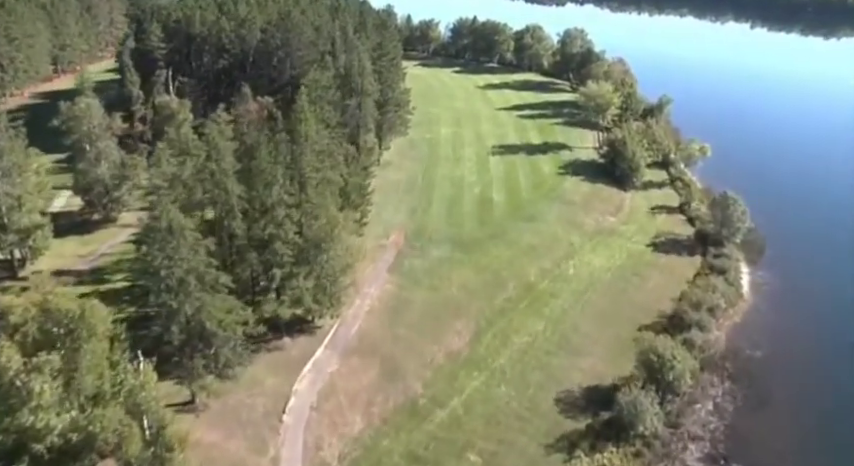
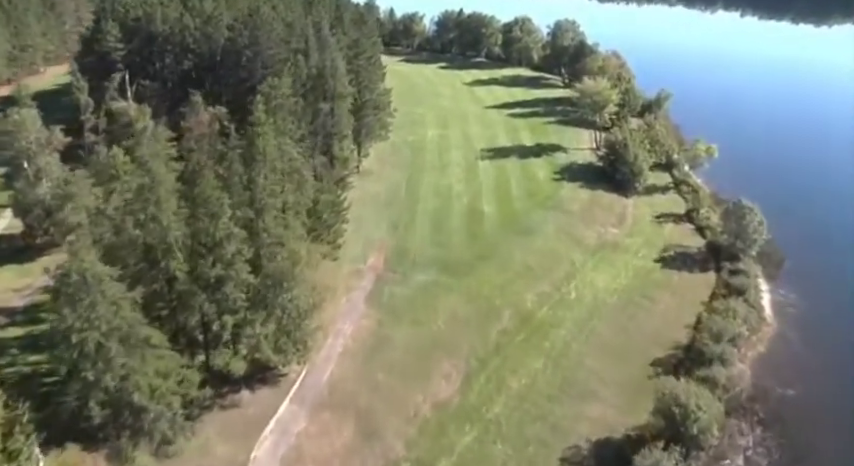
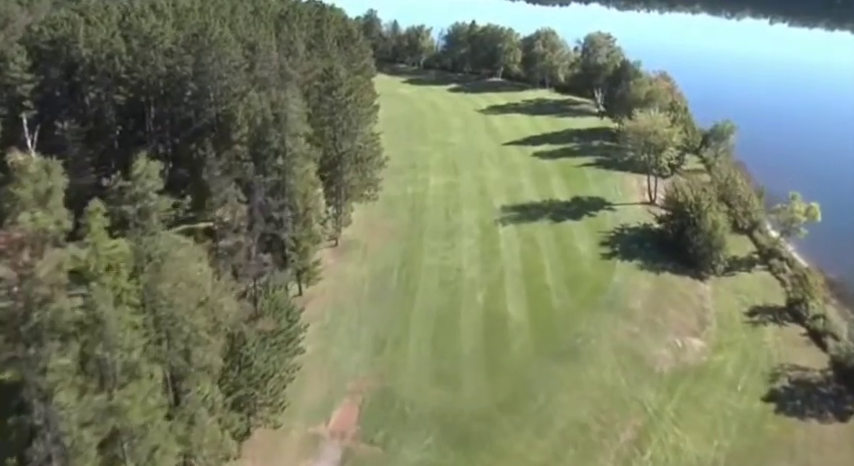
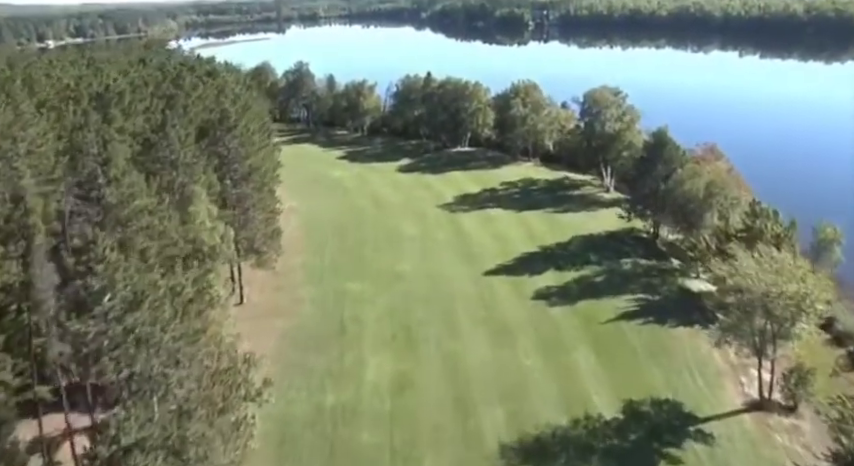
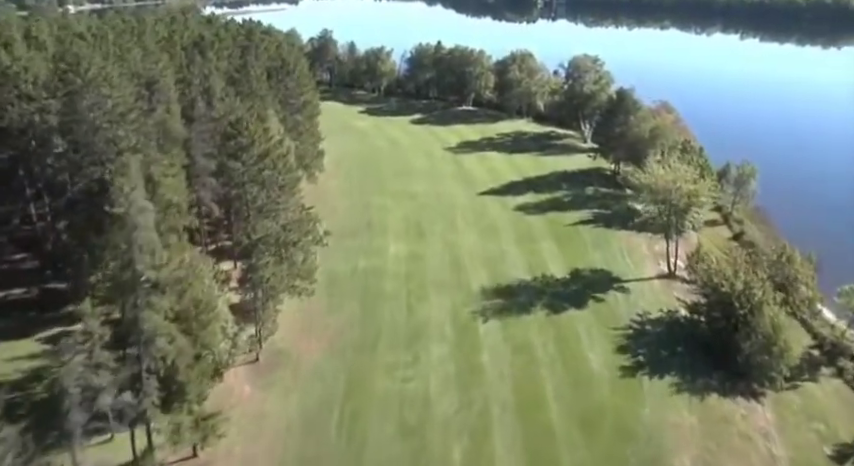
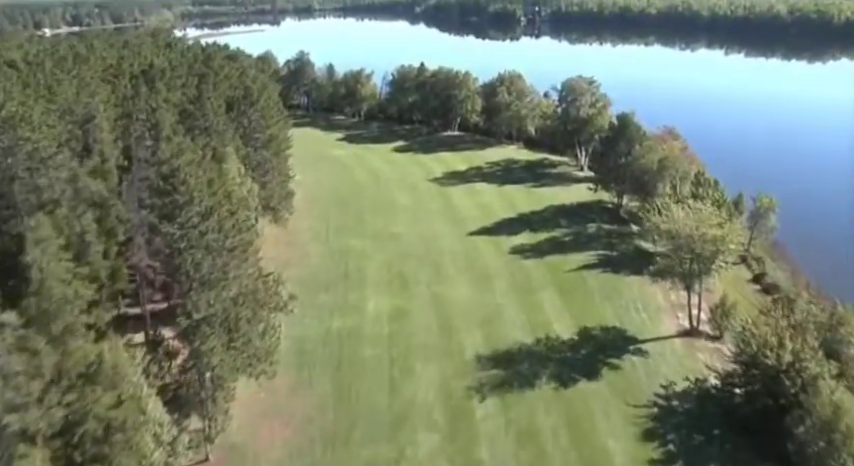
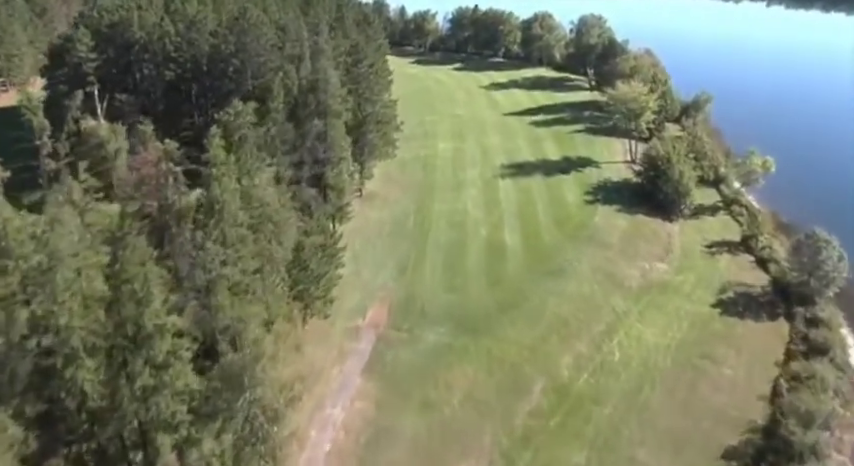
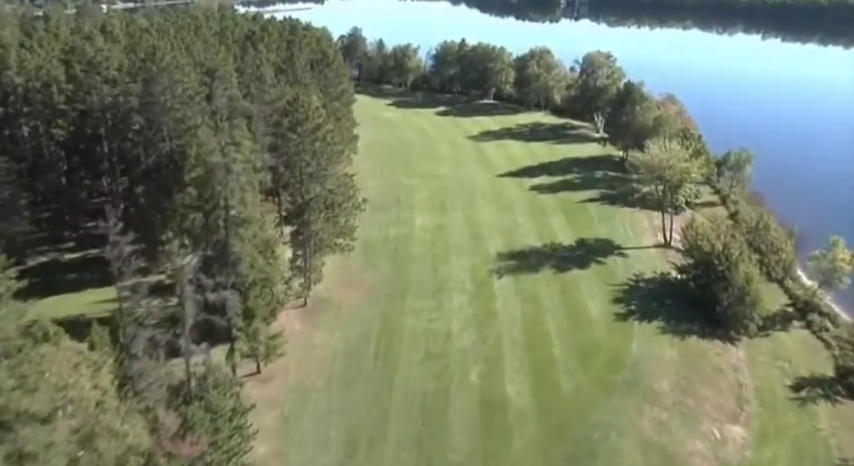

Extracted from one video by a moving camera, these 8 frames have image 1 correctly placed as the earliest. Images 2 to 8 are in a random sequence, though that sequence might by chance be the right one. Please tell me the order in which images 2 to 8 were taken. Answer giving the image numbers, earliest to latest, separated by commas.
2, 7, 3, 8, 5, 6, 4
